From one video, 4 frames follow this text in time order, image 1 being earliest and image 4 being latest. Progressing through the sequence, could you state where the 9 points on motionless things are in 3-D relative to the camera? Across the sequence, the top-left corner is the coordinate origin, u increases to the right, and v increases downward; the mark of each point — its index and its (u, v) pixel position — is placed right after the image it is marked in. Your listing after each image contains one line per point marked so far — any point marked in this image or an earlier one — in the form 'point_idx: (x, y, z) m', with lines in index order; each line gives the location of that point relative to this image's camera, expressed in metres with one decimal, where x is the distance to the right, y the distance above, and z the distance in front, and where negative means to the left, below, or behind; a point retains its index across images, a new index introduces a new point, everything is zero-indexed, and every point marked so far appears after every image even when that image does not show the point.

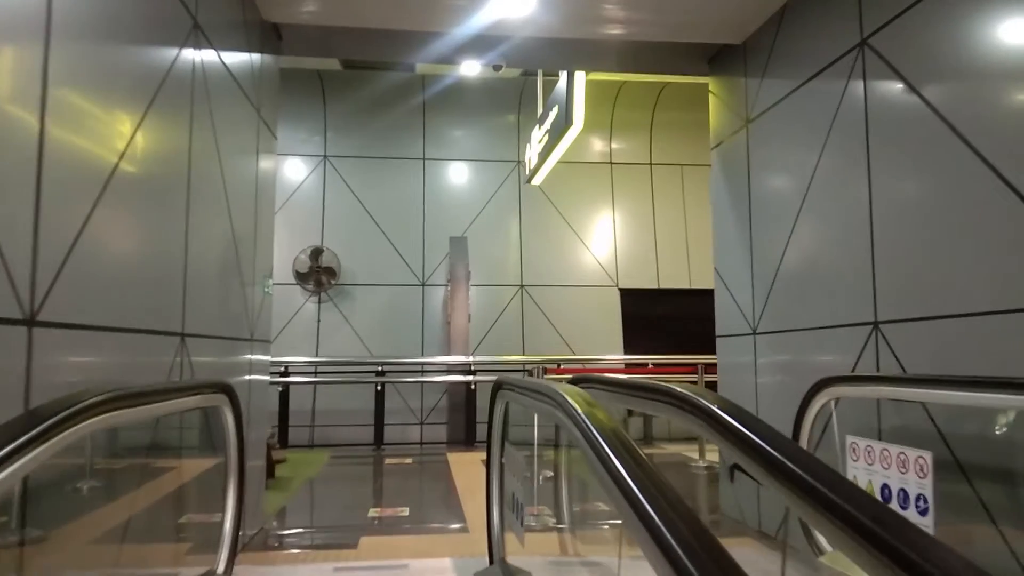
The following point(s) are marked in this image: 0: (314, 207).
0: (-2.1, +0.8, +8.2) m
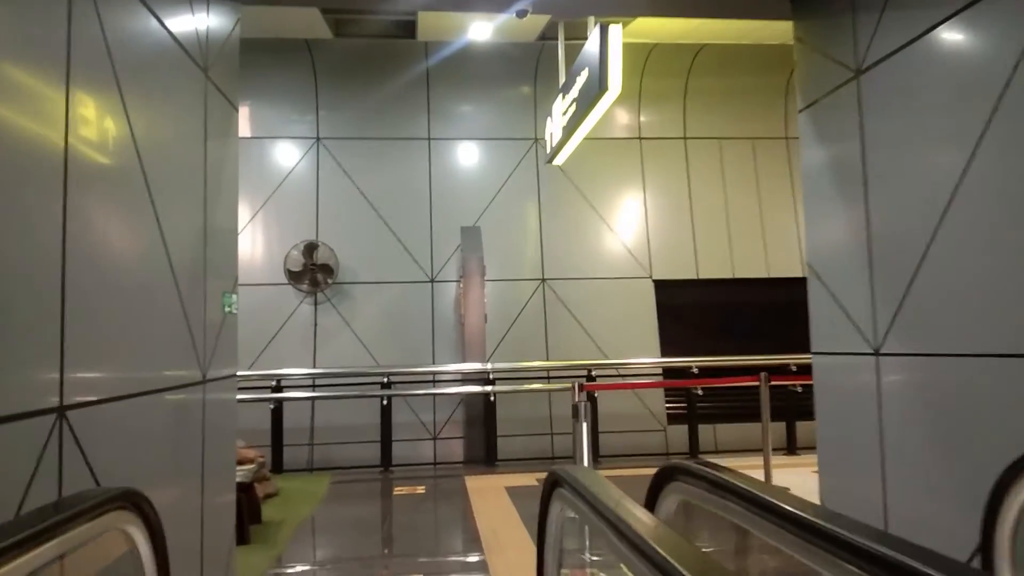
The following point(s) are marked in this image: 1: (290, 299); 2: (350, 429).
0: (-1.9, +0.8, +7.2) m
1: (-2.0, -0.1, +7.1) m
2: (-1.4, -1.2, +6.7) m
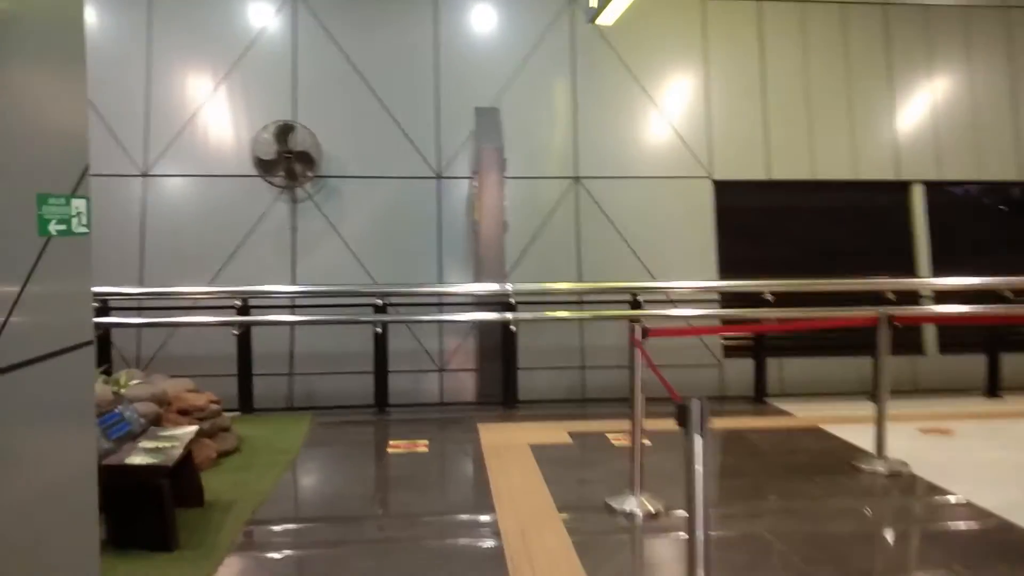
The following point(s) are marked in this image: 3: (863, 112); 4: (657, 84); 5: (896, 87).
0: (-1.7, +1.6, +5.8) m
1: (-1.8, +0.7, +5.7) m
2: (-1.2, -0.5, +5.4) m
3: (+2.8, +1.4, +6.2) m
4: (+1.1, +1.5, +6.0) m
5: (+3.0, +1.6, +6.3) m
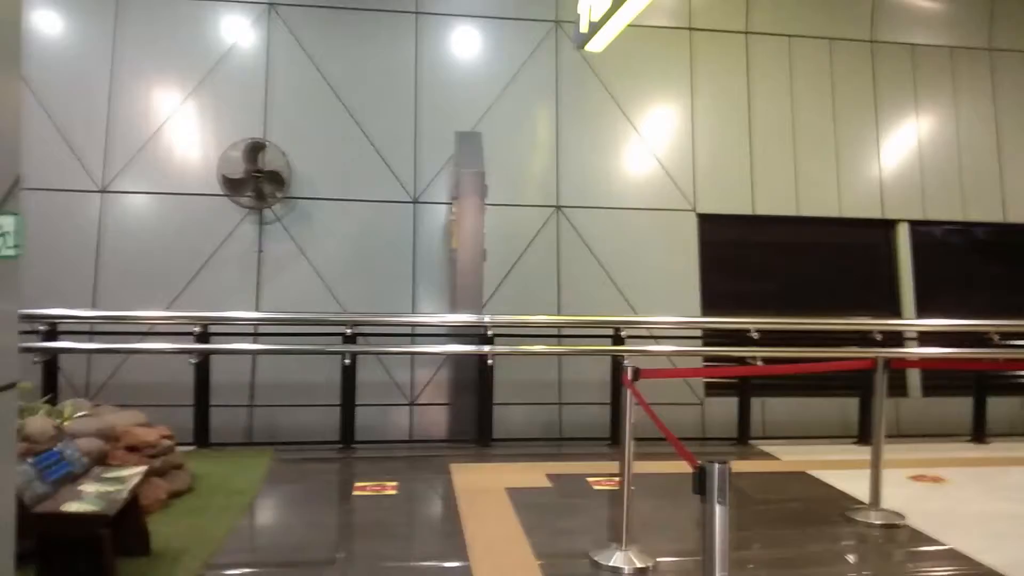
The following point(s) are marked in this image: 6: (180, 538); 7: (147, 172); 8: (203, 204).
0: (-1.8, +1.4, +5.5) m
1: (-2.0, +0.5, +5.4) m
2: (-1.4, -0.7, +5.2) m
3: (+2.6, +1.1, +6.1) m
4: (+1.0, +1.3, +5.9) m
5: (+2.9, +1.3, +6.2) m
6: (-1.4, -1.0, +3.3) m
7: (-2.5, +0.8, +5.4) m
8: (-2.1, +0.6, +5.4) m
